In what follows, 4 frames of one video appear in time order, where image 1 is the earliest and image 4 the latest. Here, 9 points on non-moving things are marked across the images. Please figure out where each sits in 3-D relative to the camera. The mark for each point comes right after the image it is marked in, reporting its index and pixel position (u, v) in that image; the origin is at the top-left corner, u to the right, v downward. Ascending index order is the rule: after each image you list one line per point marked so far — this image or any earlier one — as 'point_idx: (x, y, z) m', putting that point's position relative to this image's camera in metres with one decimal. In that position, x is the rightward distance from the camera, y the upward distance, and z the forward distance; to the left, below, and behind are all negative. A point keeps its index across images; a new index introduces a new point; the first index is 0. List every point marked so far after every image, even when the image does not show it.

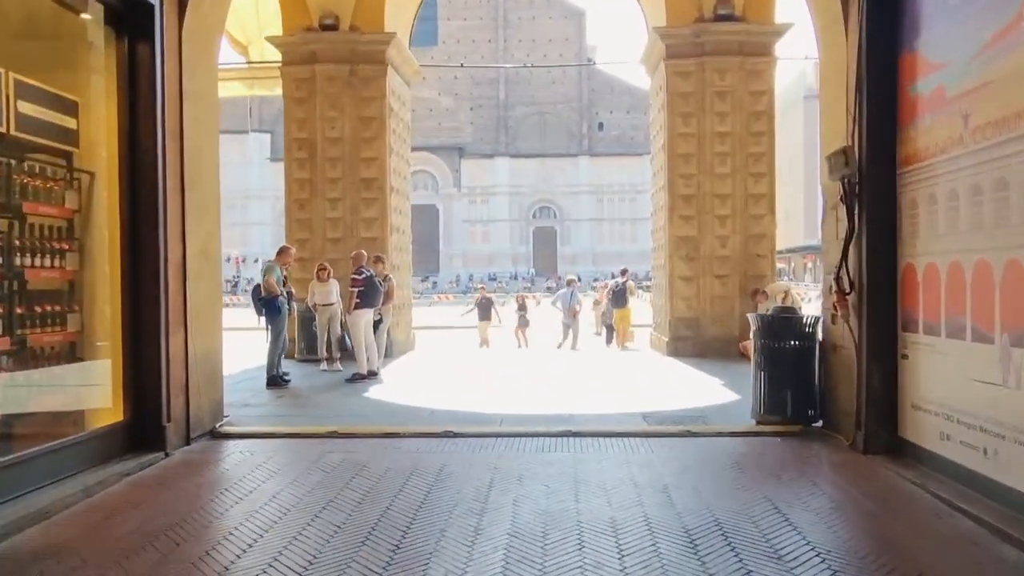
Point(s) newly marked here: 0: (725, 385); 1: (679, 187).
0: (+2.4, -1.1, +8.1) m
1: (+2.6, +1.6, +11.5) m
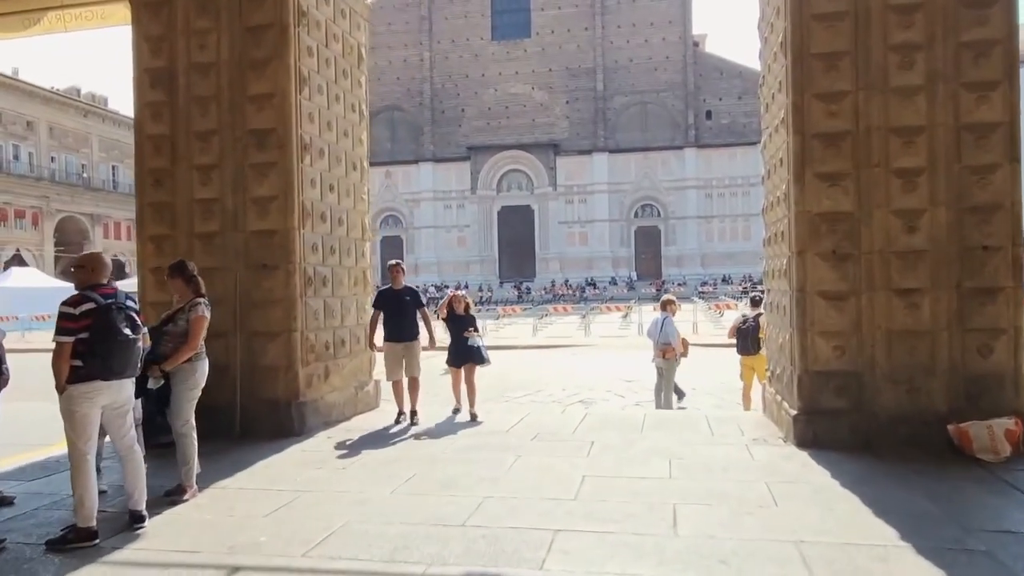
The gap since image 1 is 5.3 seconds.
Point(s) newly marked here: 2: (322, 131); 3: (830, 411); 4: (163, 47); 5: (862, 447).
0: (+1.7, -1.3, +2.6) m
1: (+2.4, +1.4, +6.0) m
2: (-1.9, +1.6, +7.5) m
3: (+2.5, -1.0, +5.9) m
4: (-3.3, +2.3, +7.1) m
5: (+2.7, -1.2, +5.8) m
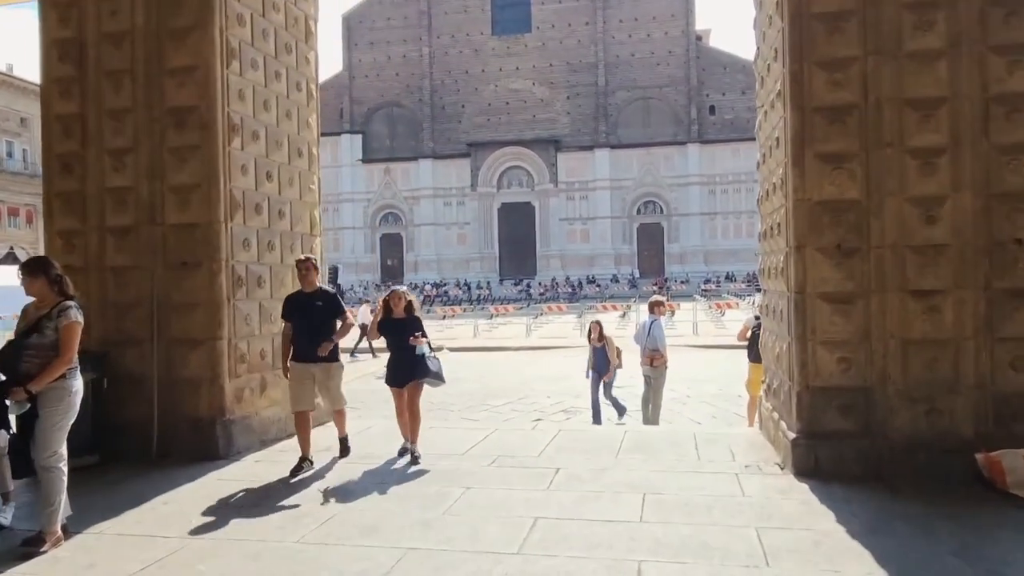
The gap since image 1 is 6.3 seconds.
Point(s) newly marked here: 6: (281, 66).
0: (+1.4, -1.3, +1.8) m
1: (+2.1, +1.3, +5.1) m
2: (-2.3, +1.6, +6.6) m
3: (+2.2, -1.0, +5.0) m
4: (-3.7, +2.3, +6.2) m
5: (+2.4, -1.3, +4.9) m
6: (-2.2, +2.1, +7.0) m
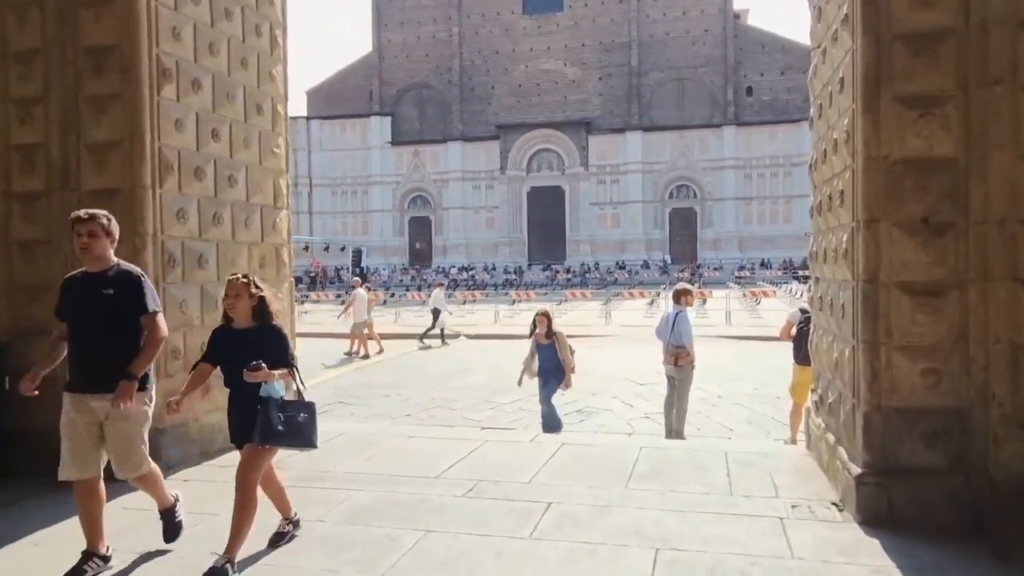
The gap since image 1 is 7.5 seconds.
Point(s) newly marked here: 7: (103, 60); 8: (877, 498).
0: (+1.1, -1.3, +0.6) m
1: (+2.0, +1.4, +3.8) m
2: (-2.3, +1.7, +5.5) m
3: (+2.0, -0.9, +3.7) m
4: (-3.7, +2.5, +5.1) m
5: (+2.2, -1.2, +3.7) m
6: (-2.2, +2.3, +5.9) m
7: (-2.7, +1.5, +4.9) m
8: (+1.8, -1.1, +3.8) m
